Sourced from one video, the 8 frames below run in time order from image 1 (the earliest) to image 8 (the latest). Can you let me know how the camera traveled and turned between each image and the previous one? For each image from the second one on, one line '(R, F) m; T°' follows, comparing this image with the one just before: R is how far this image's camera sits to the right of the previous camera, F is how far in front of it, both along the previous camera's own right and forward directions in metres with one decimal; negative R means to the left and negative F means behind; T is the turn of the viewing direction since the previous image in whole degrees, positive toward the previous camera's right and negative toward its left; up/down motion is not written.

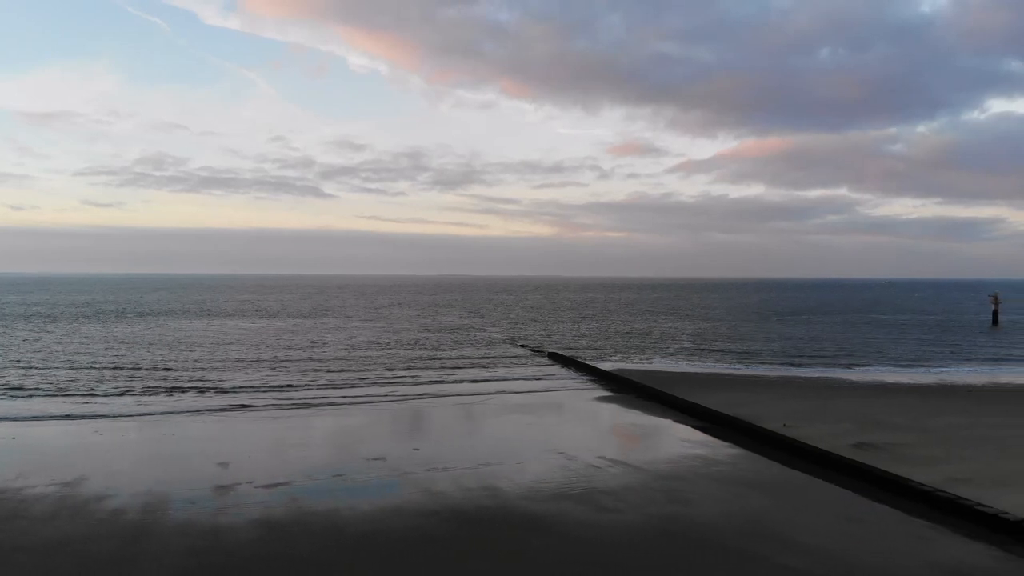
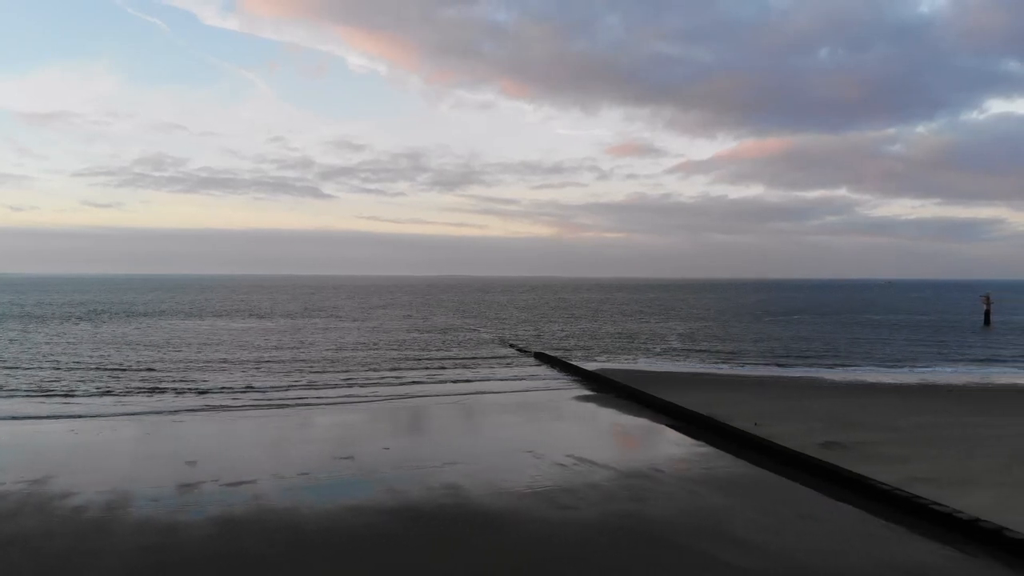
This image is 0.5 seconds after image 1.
(-3.3, -4.3) m; 0°
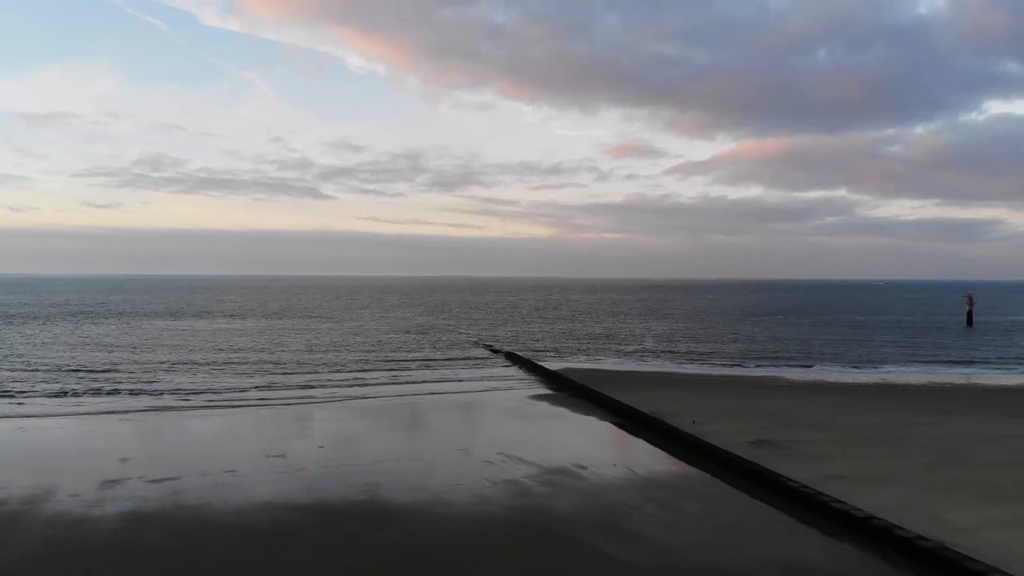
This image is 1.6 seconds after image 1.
(+1.1, -0.1) m; 0°
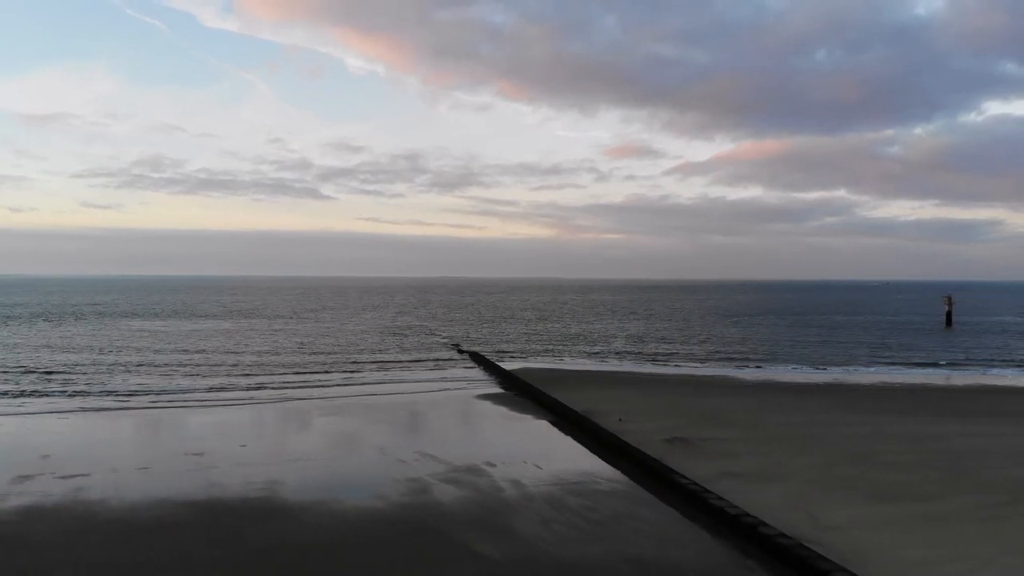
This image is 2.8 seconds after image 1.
(+1.4, -0.1) m; 0°
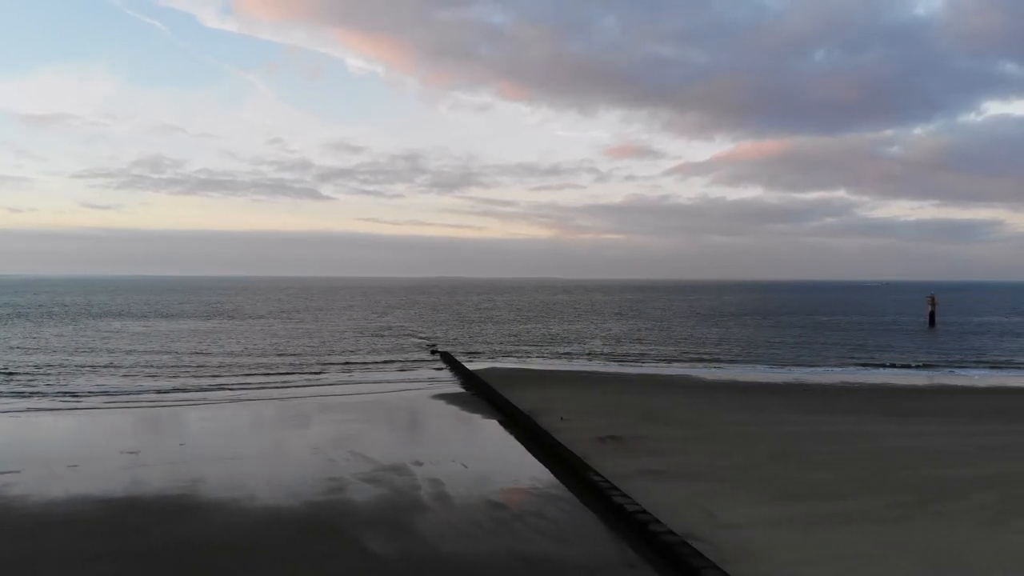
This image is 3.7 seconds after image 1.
(+1.1, -0.1) m; 0°
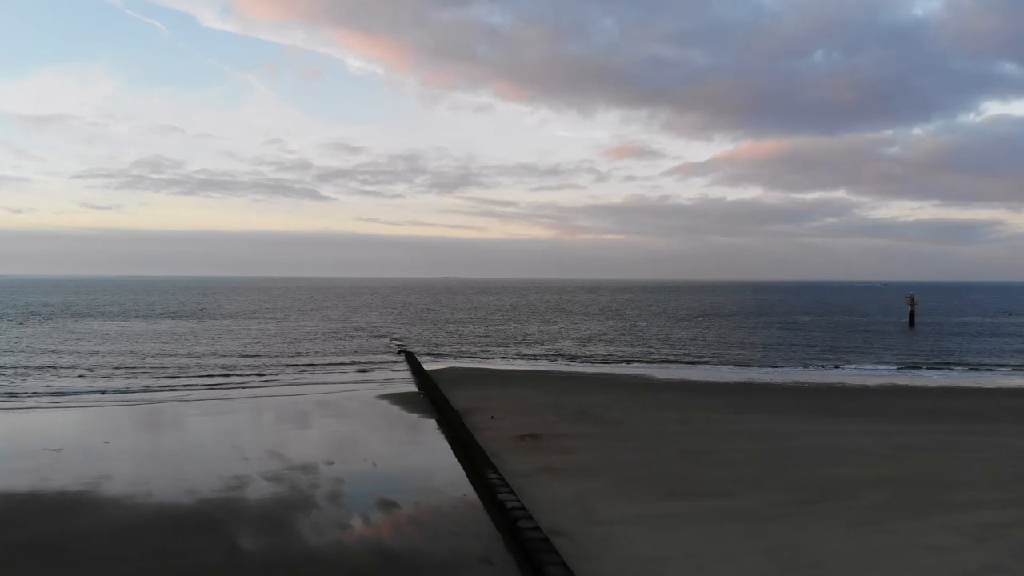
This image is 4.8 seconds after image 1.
(+1.4, -0.1) m; 0°
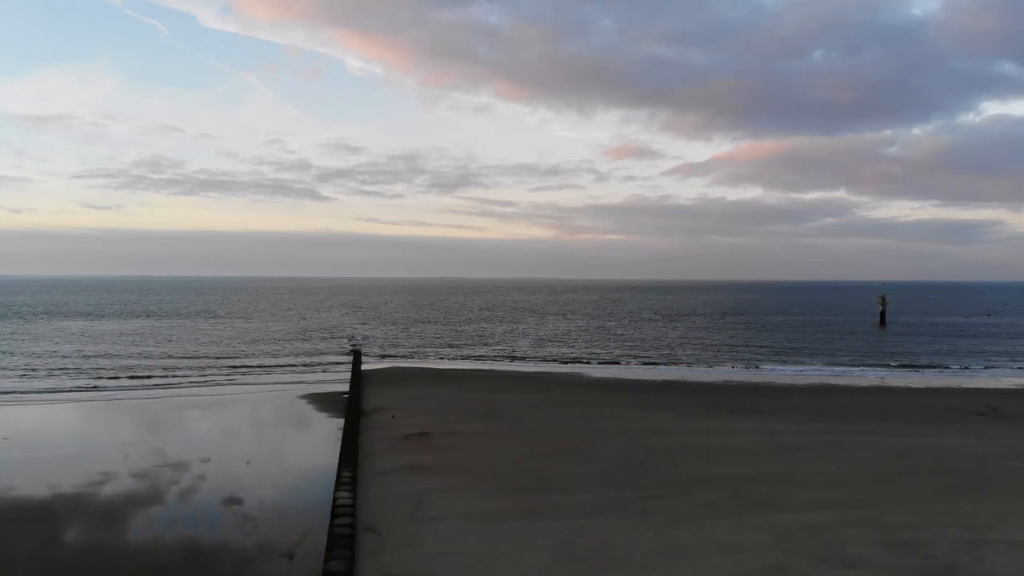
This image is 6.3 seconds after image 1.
(+2.0, -0.1) m; 0°
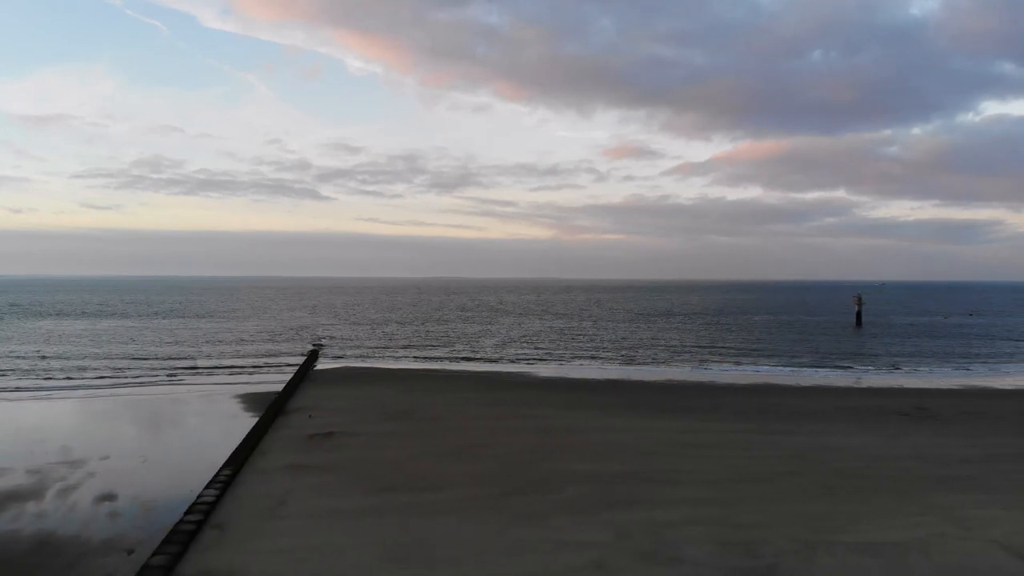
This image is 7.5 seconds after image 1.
(+1.7, -0.1) m; 0°
